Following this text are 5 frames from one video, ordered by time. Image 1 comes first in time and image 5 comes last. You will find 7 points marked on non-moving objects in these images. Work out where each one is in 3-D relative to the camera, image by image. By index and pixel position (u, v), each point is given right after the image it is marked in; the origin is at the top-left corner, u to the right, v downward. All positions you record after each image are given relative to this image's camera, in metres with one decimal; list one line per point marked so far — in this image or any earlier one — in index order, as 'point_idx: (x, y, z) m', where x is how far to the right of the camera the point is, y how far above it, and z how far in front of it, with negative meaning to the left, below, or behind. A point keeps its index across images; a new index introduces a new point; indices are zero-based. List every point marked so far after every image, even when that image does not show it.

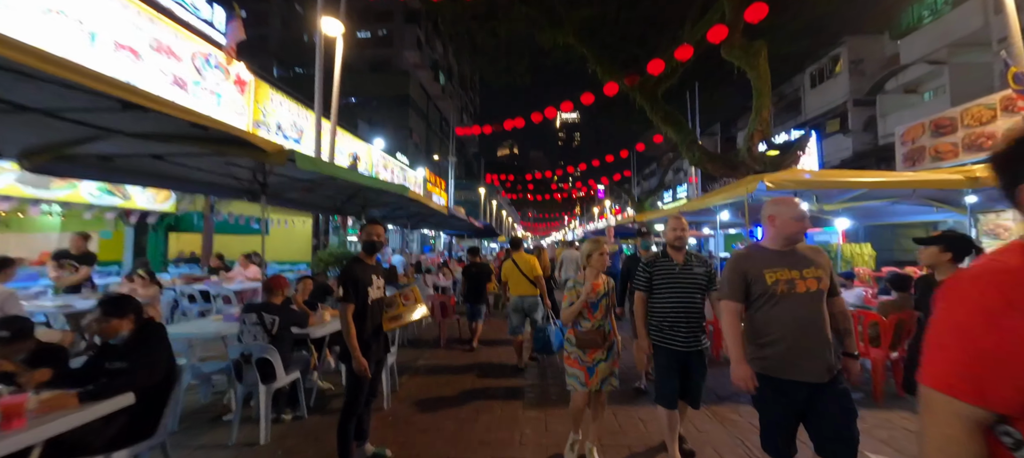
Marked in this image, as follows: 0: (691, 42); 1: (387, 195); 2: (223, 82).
0: (+5.4, +5.6, +12.6) m
1: (-2.4, +0.6, +8.0) m
2: (-6.4, +3.3, +9.3) m
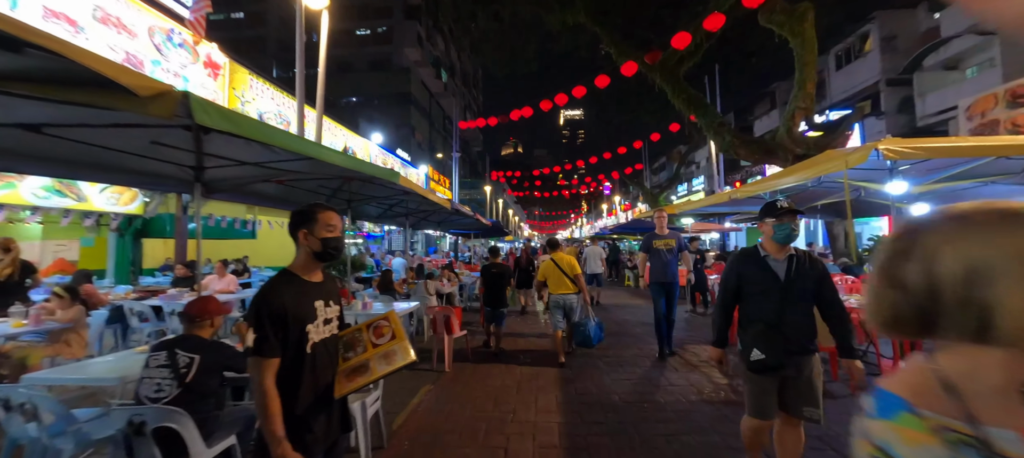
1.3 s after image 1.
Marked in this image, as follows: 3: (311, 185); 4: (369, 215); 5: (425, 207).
0: (+5.6, +5.8, +11.2) m
1: (-2.2, +0.7, +6.7) m
2: (-6.2, +3.2, +8.0) m
3: (-3.1, +0.7, +6.3) m
4: (-3.4, +0.3, +9.9) m
5: (-2.0, +0.5, +9.5) m
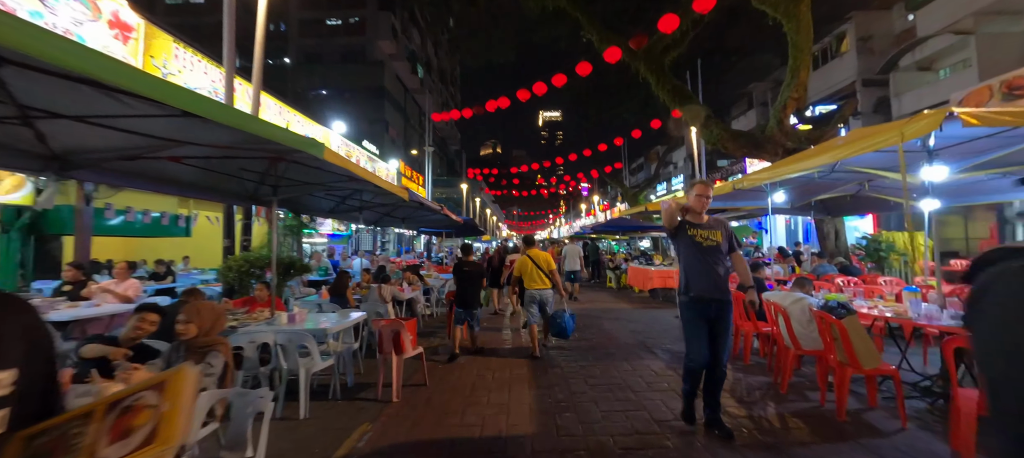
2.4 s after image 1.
0: (+5.0, +5.9, +10.3) m
1: (-2.6, +0.7, +5.4) m
2: (-6.7, +3.3, +6.6) m
3: (-3.5, +0.8, +5.0) m
4: (-4.0, +0.4, +8.6) m
5: (-2.6, +0.6, +8.3) m
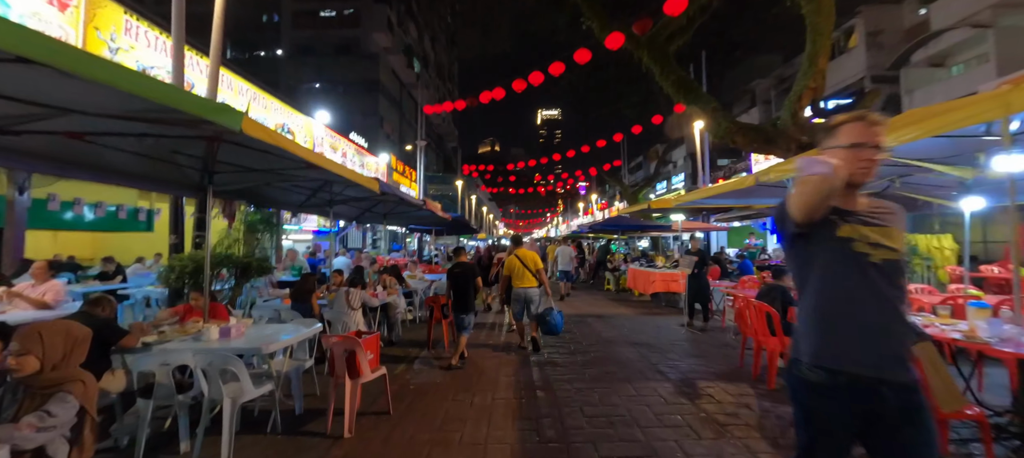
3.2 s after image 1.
0: (+4.8, +5.9, +9.5) m
1: (-2.7, +0.8, +4.6) m
2: (-6.8, +3.4, +5.7) m
3: (-3.6, +0.8, +4.2) m
4: (-4.1, +0.5, +7.7) m
5: (-2.8, +0.6, +7.4) m
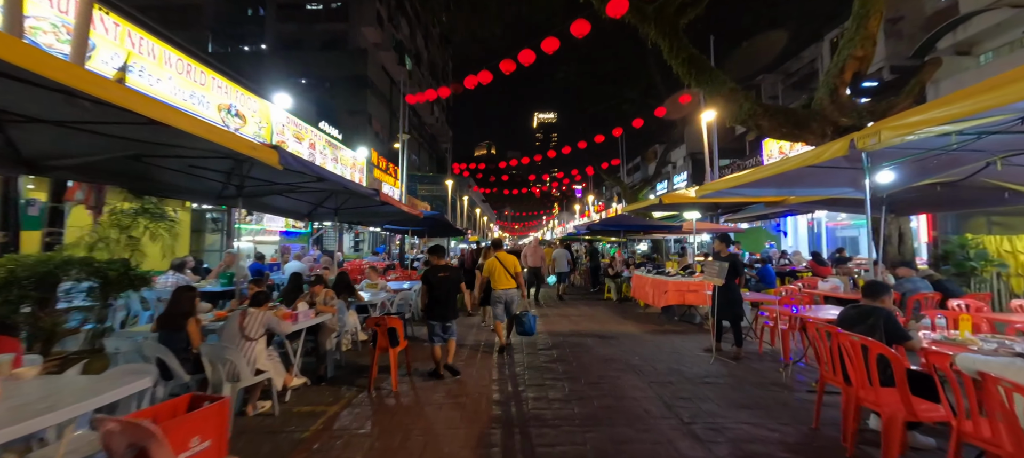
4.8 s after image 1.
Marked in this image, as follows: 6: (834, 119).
0: (+4.5, +5.9, +7.8) m
1: (-3.0, +0.9, +2.8) m
2: (-7.1, +3.5, +3.9) m
3: (-3.9, +0.9, +2.4) m
4: (-4.5, +0.5, +5.9) m
5: (-3.1, +0.7, +5.6) m
6: (+6.7, +2.3, +8.6) m
